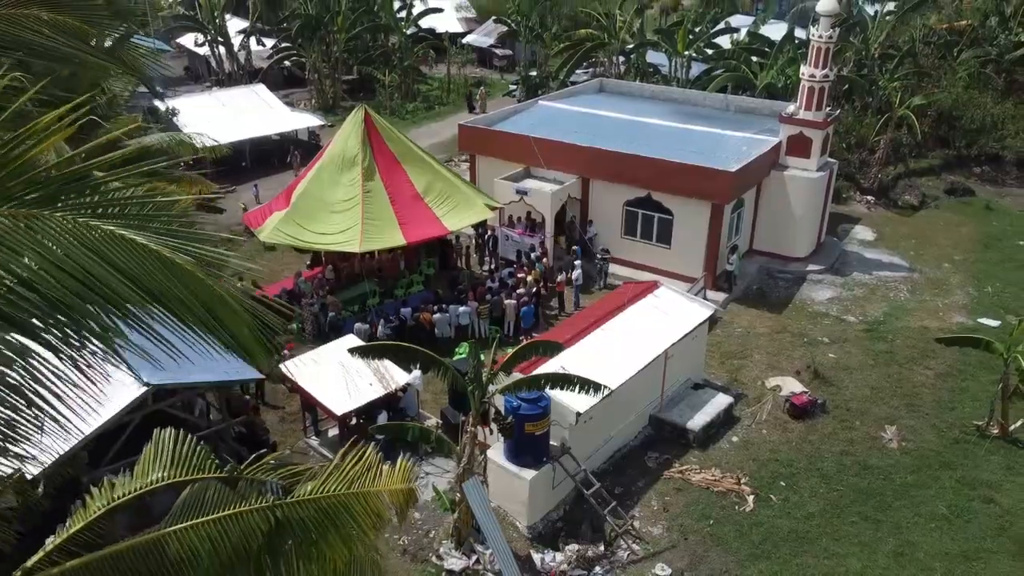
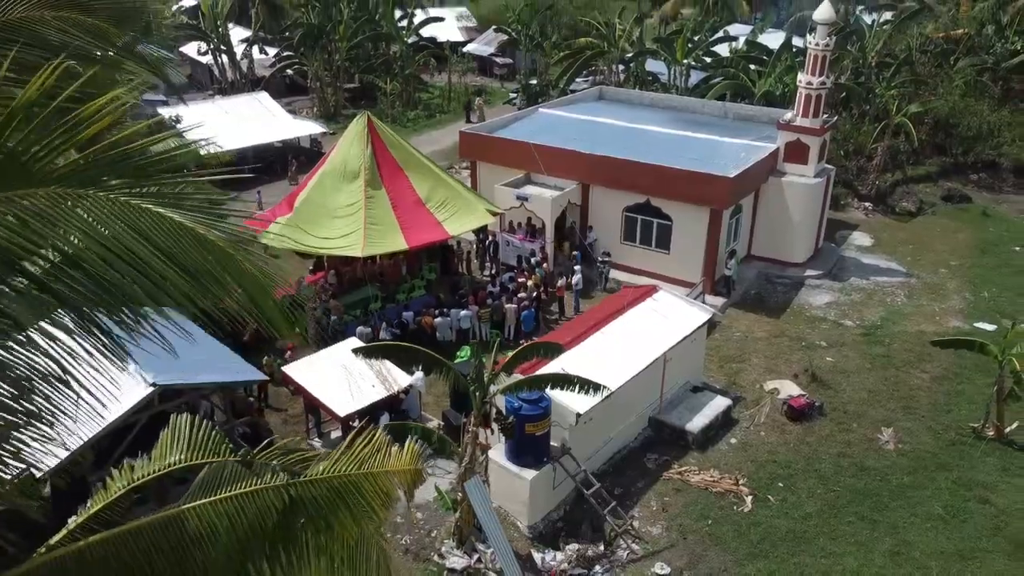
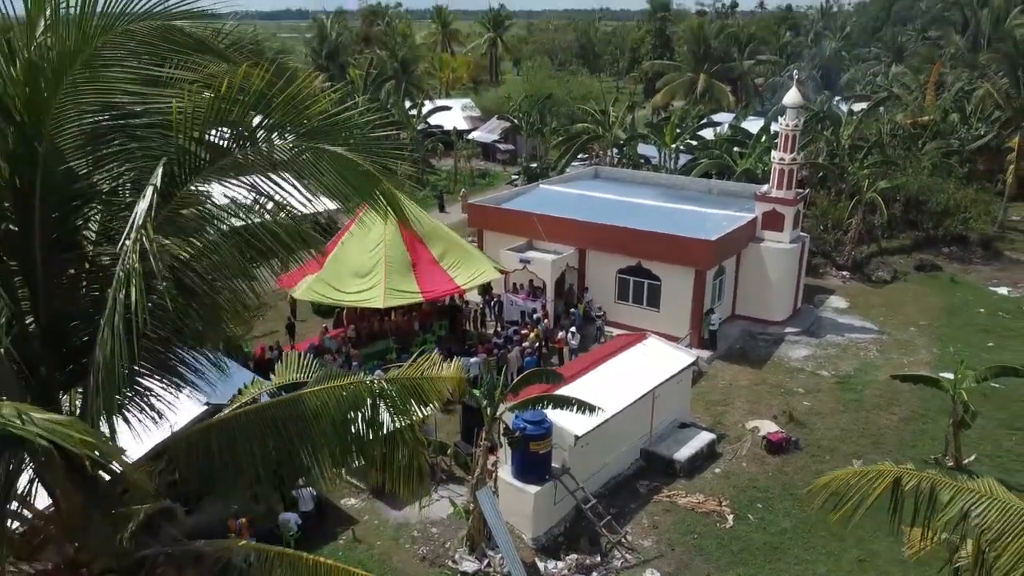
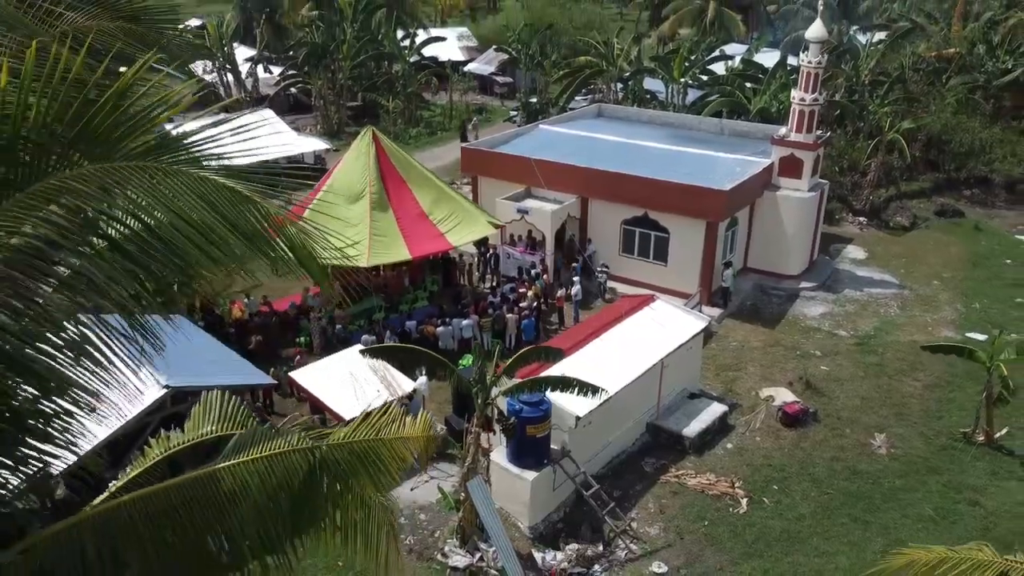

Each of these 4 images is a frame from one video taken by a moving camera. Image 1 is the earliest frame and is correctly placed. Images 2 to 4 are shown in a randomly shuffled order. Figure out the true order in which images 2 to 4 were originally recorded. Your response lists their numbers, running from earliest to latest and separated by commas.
2, 4, 3
